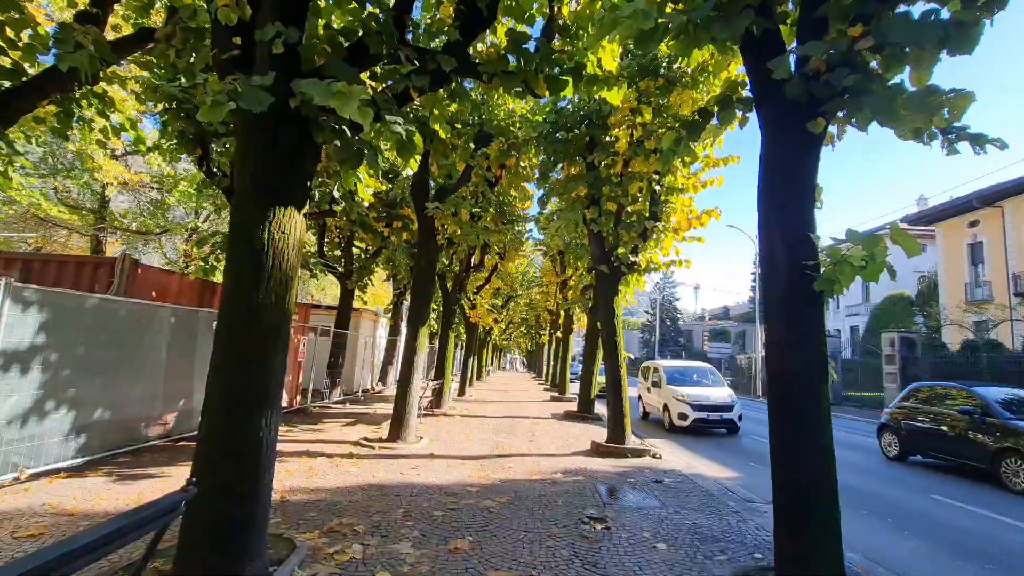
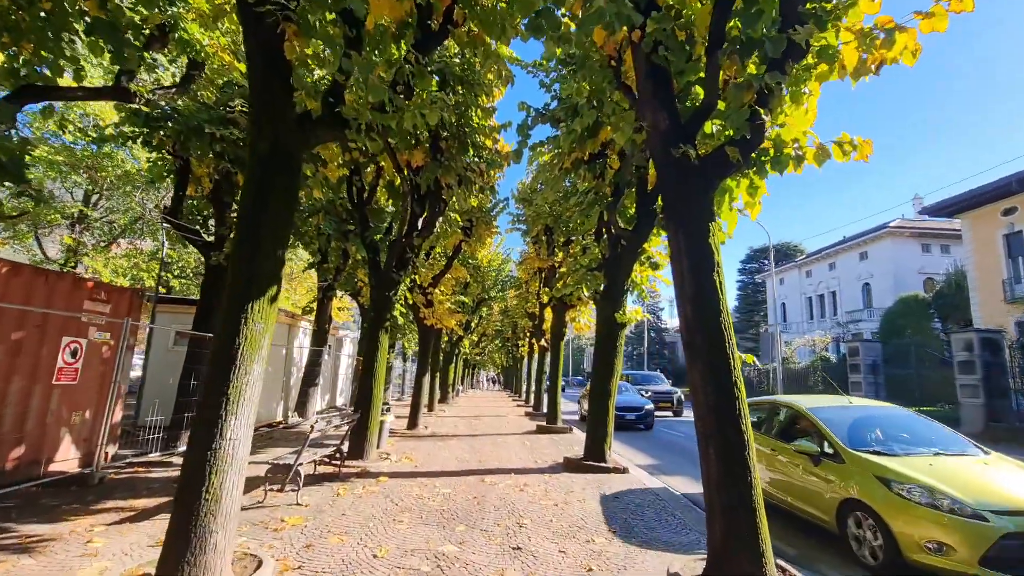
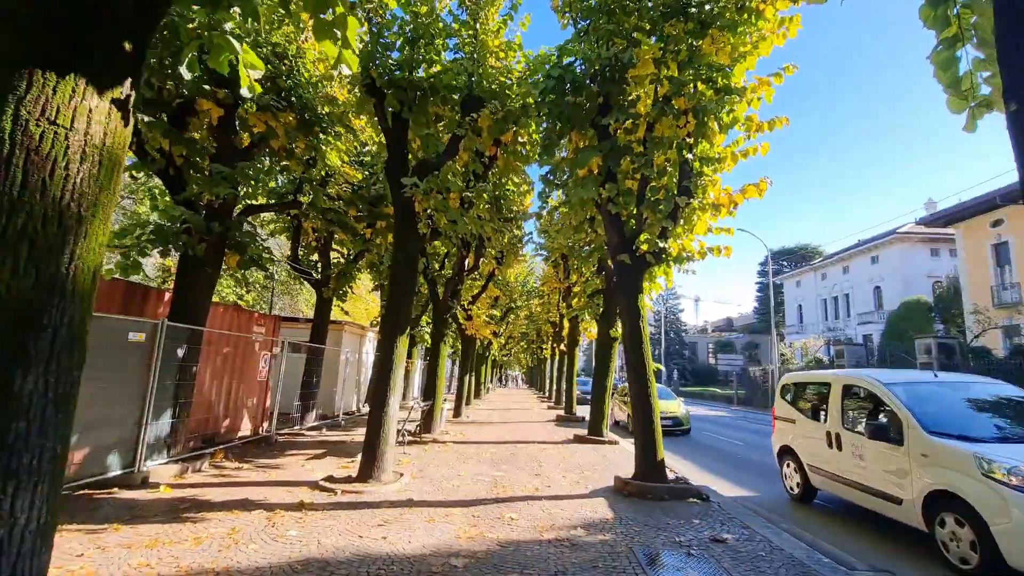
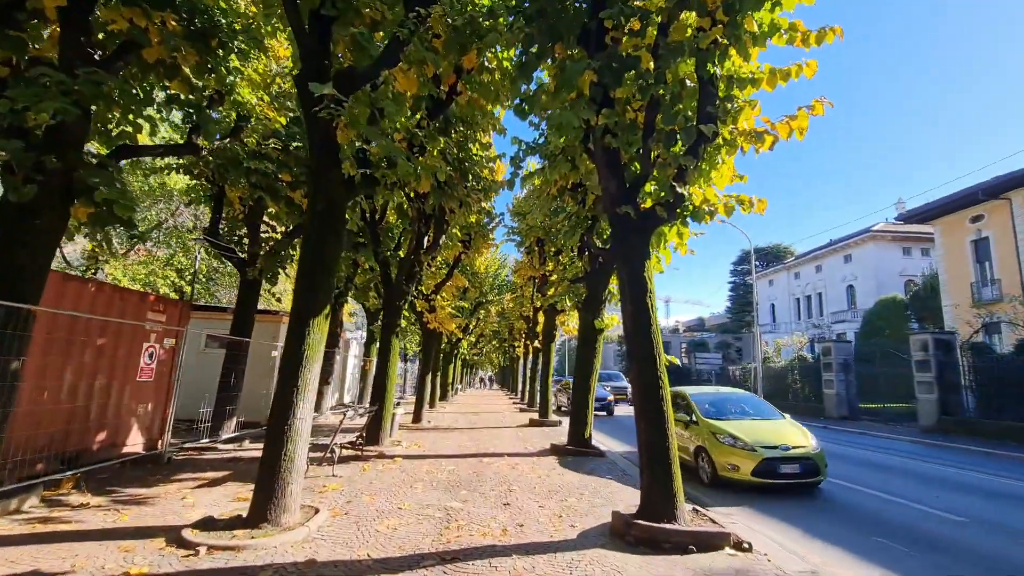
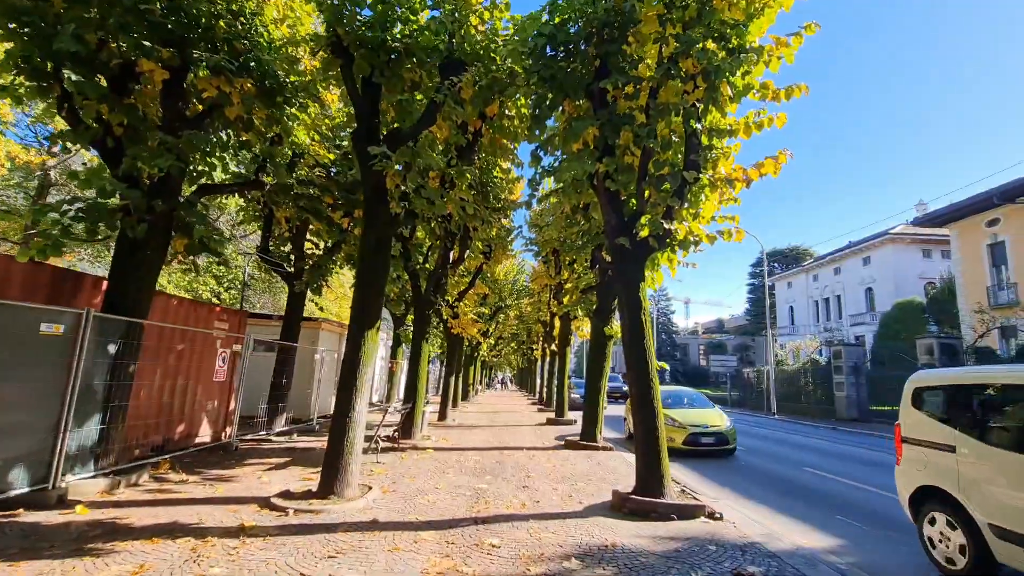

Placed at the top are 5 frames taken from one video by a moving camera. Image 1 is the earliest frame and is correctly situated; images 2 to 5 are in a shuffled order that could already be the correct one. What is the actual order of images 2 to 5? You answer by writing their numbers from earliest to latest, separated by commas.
3, 5, 4, 2
